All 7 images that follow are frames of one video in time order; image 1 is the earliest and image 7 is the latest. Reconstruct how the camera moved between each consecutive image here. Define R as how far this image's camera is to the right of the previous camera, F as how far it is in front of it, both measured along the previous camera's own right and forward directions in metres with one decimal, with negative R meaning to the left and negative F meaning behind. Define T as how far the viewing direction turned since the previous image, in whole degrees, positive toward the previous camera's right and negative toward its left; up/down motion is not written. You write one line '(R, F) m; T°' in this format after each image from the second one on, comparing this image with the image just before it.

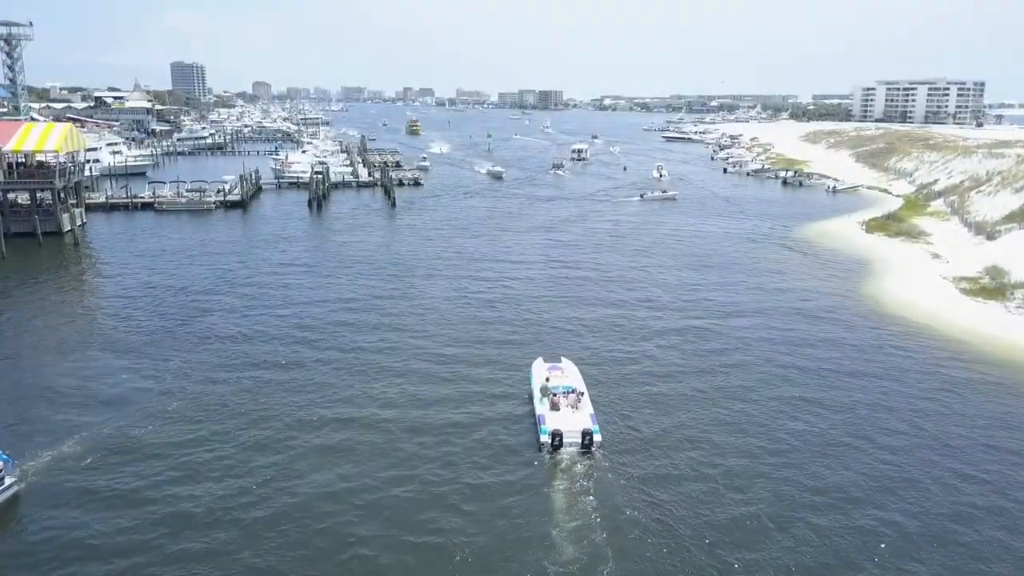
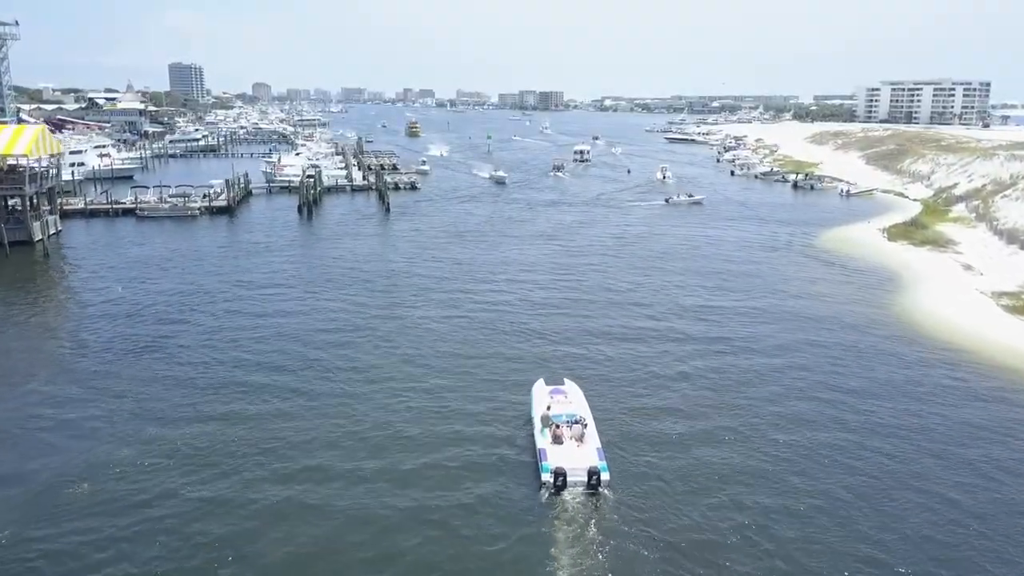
(0.0, +3.0) m; 0°
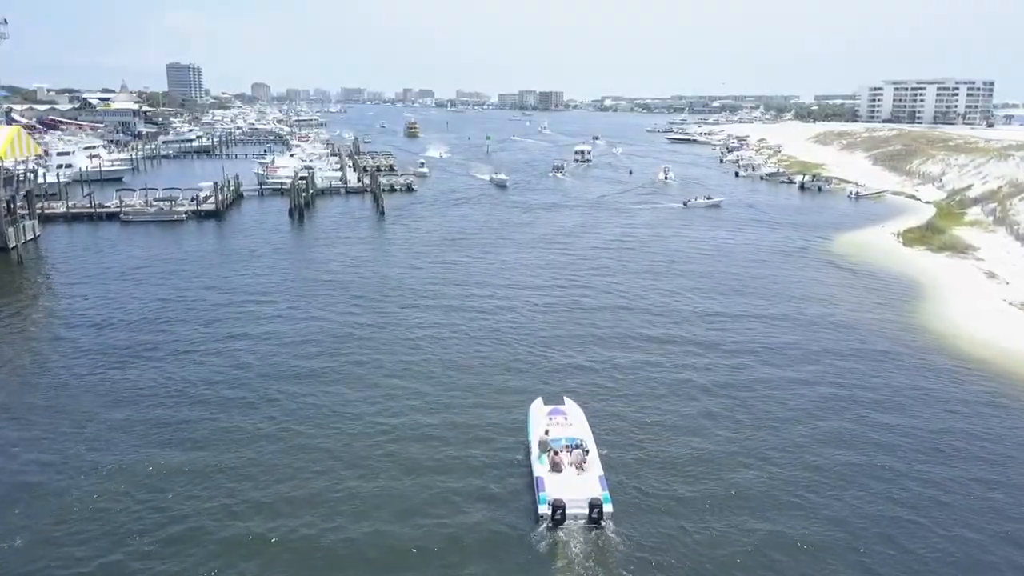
(+0.1, +2.1) m; 0°
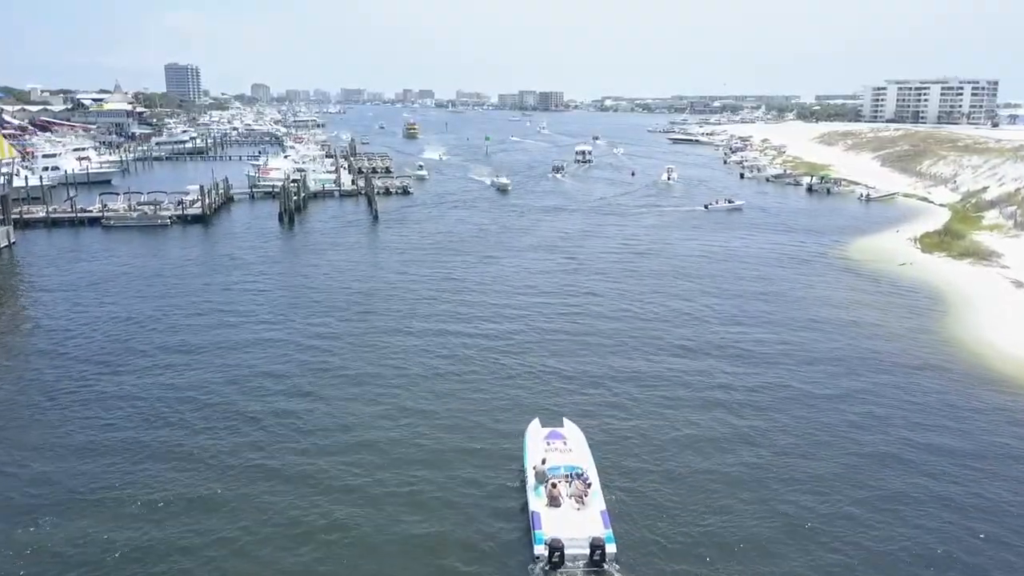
(+0.1, +2.2) m; 0°
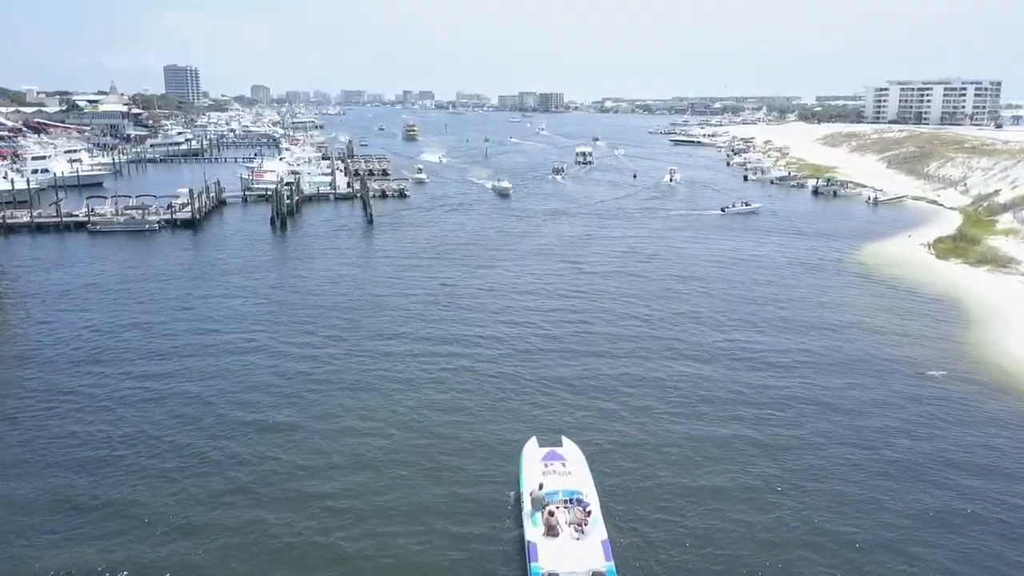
(+0.1, +1.6) m; 0°
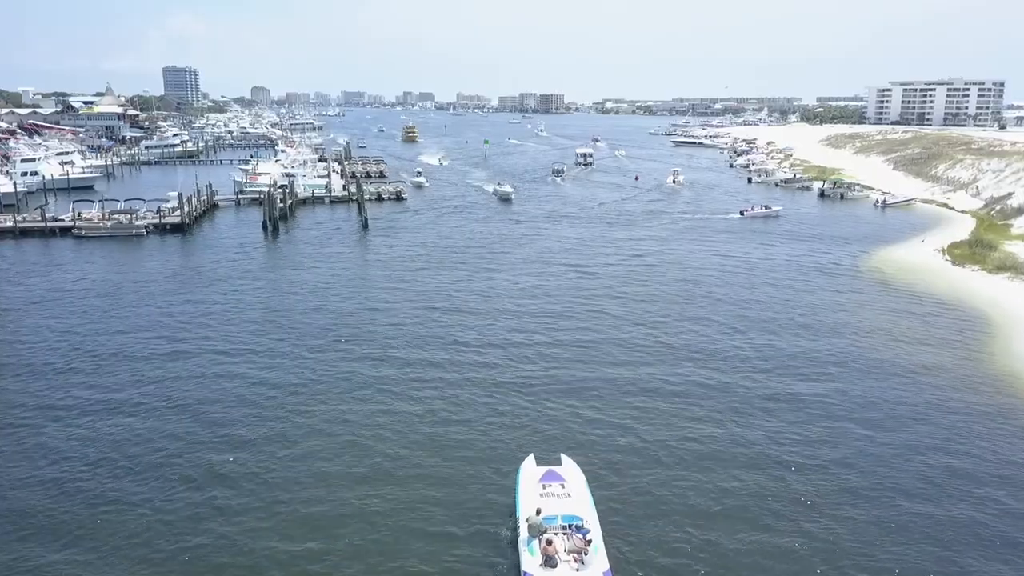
(+0.1, +1.6) m; 0°
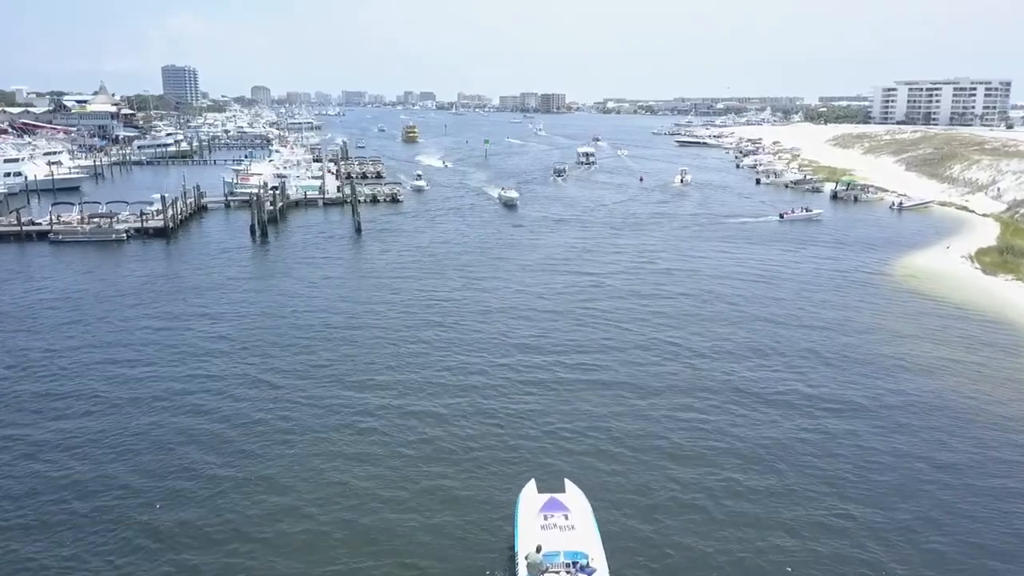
(0.0, +2.6) m; 0°
